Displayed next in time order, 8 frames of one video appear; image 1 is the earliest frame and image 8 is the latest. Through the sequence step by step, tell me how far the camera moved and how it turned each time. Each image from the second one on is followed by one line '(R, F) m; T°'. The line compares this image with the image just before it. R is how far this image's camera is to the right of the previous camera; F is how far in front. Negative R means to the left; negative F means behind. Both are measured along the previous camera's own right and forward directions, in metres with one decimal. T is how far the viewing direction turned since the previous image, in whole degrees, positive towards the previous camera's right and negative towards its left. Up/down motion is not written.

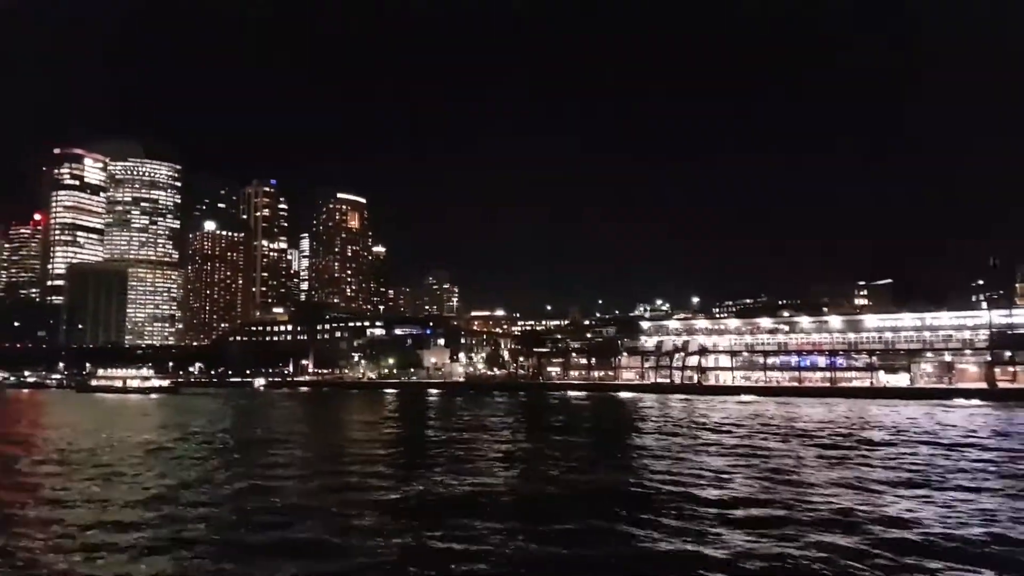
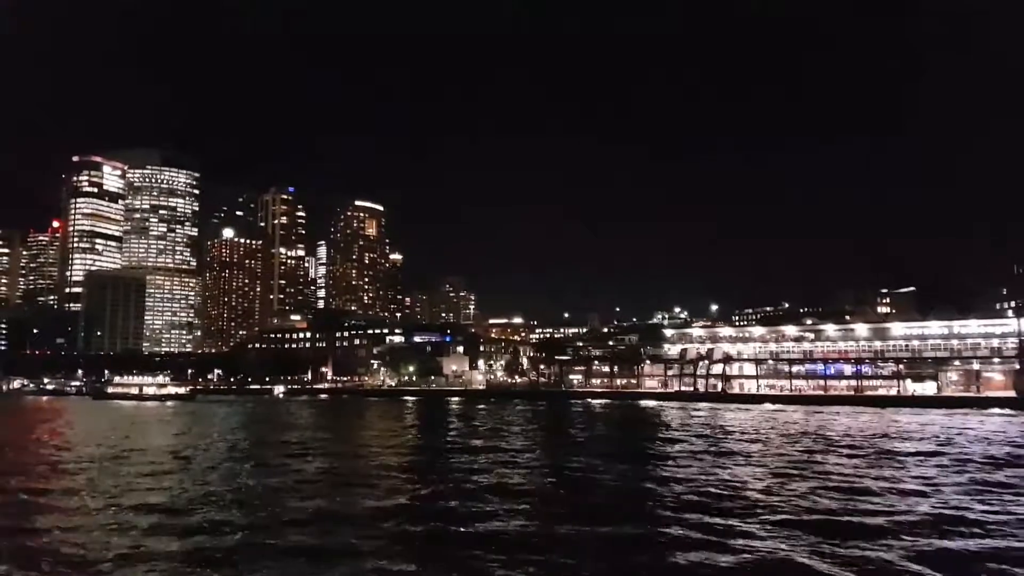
(-0.5, +0.1) m; -1°
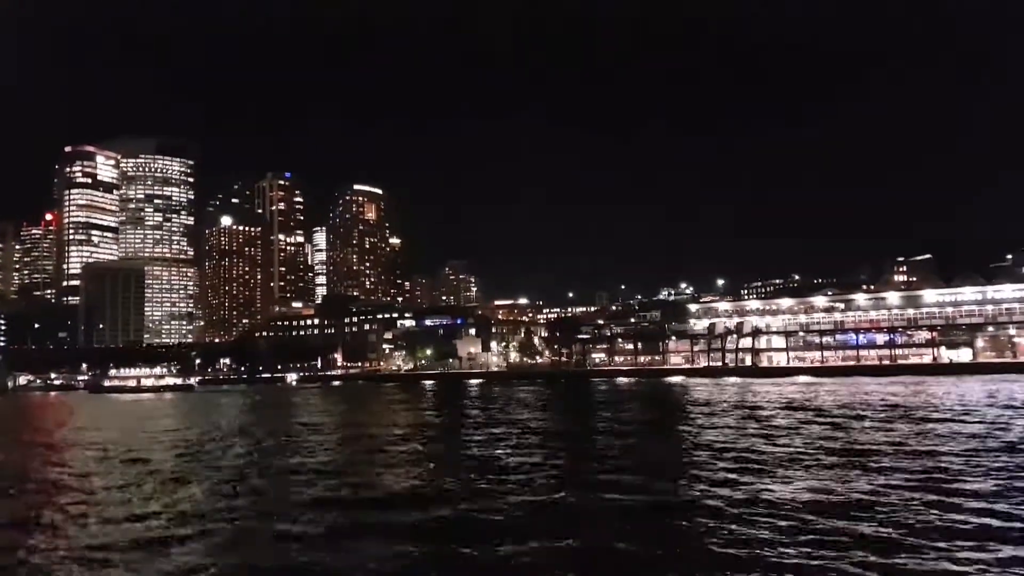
(-1.5, +0.9) m; 0°
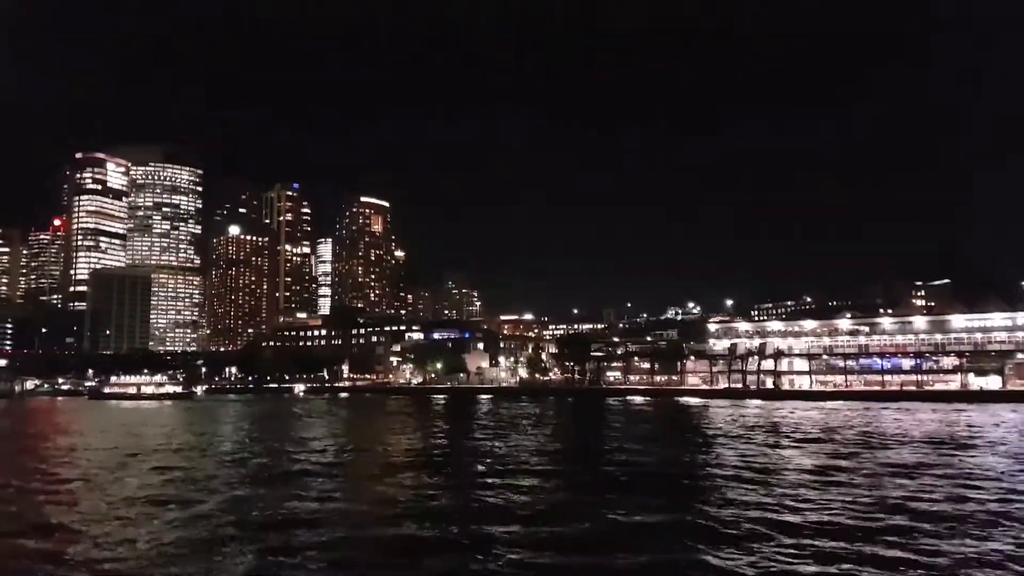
(-0.8, +0.8) m; 0°
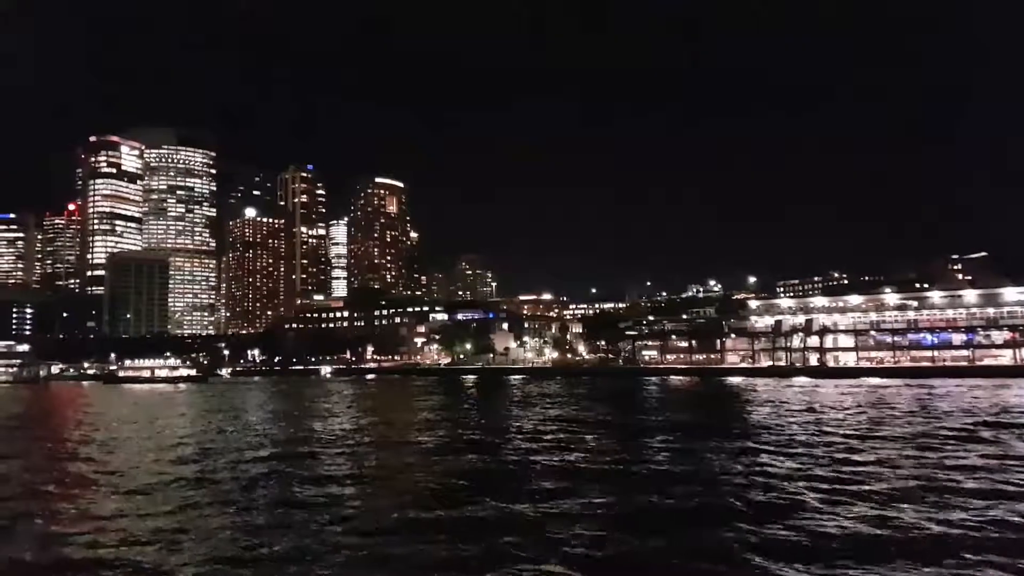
(-1.4, +0.8) m; -1°
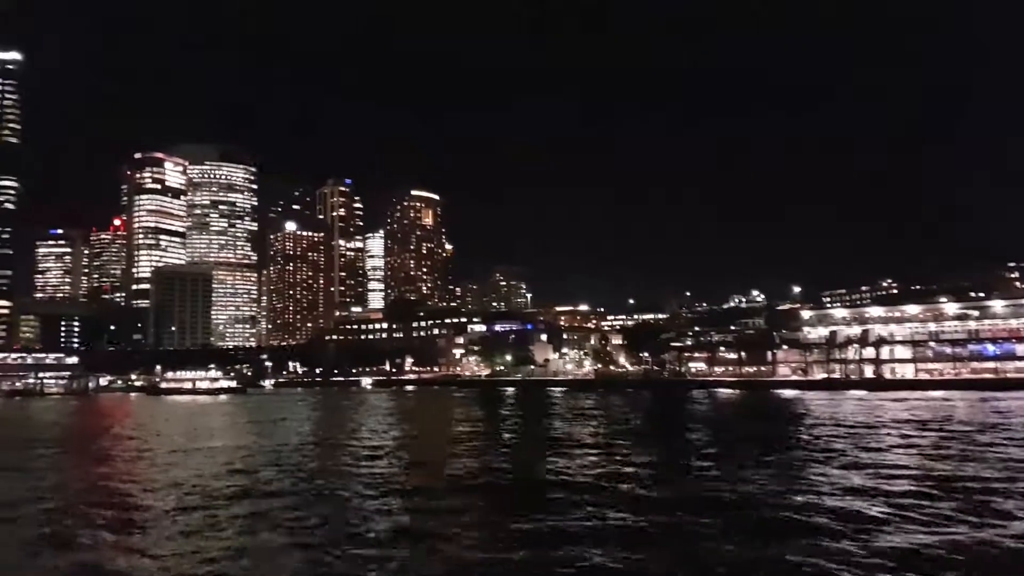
(-0.5, +0.4) m; -3°
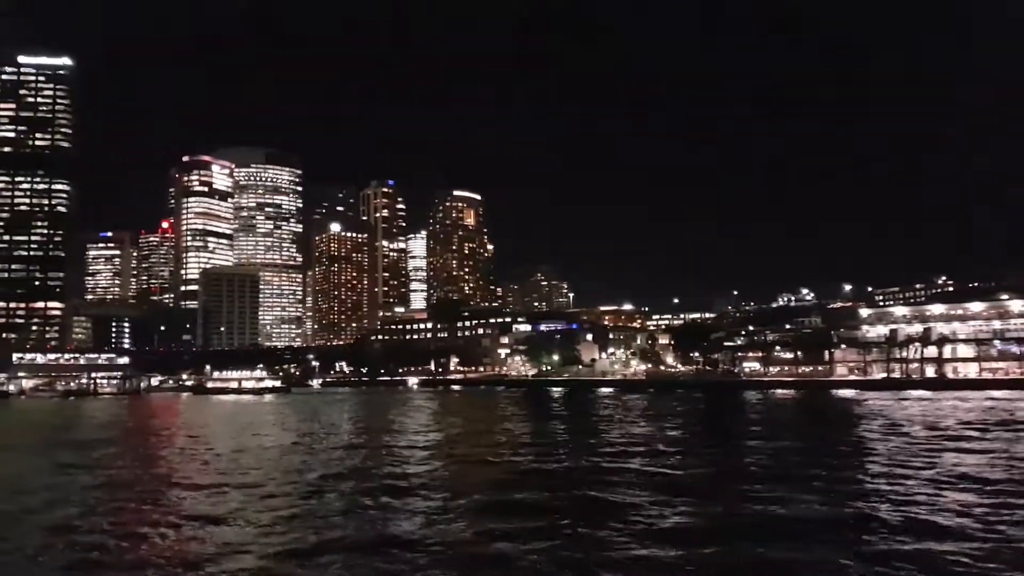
(-0.5, +0.3) m; -3°
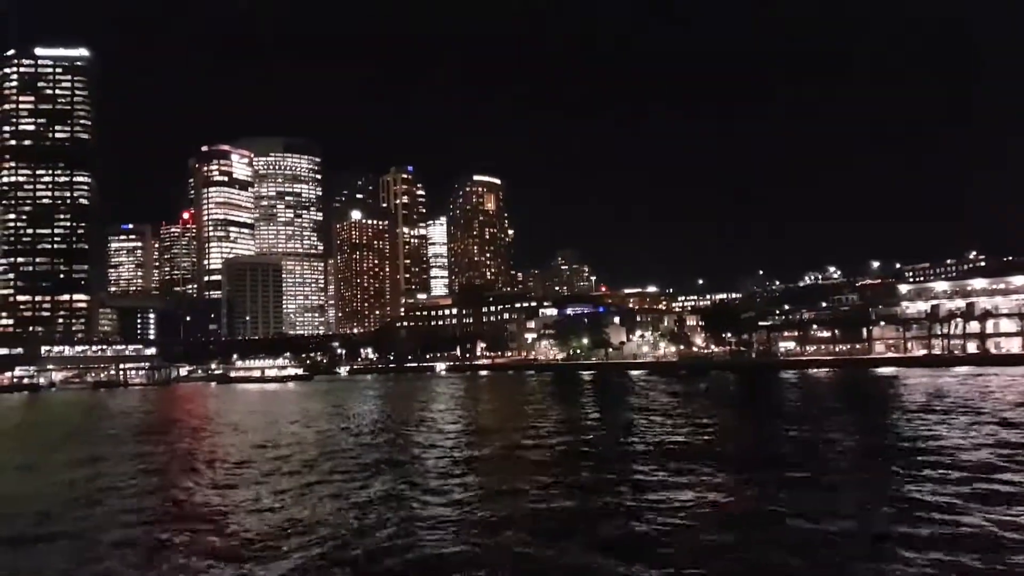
(-0.6, +0.4) m; -1°
